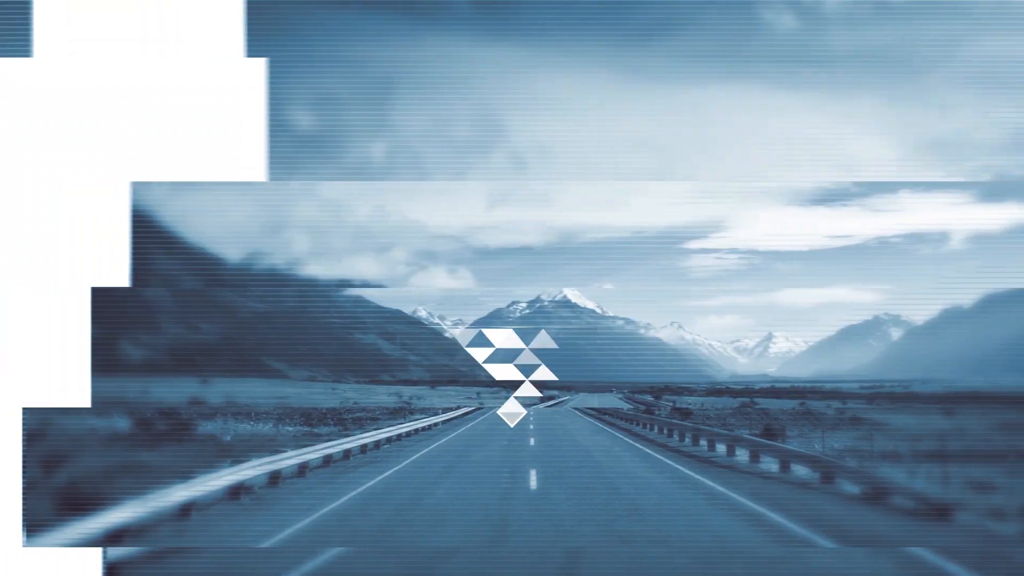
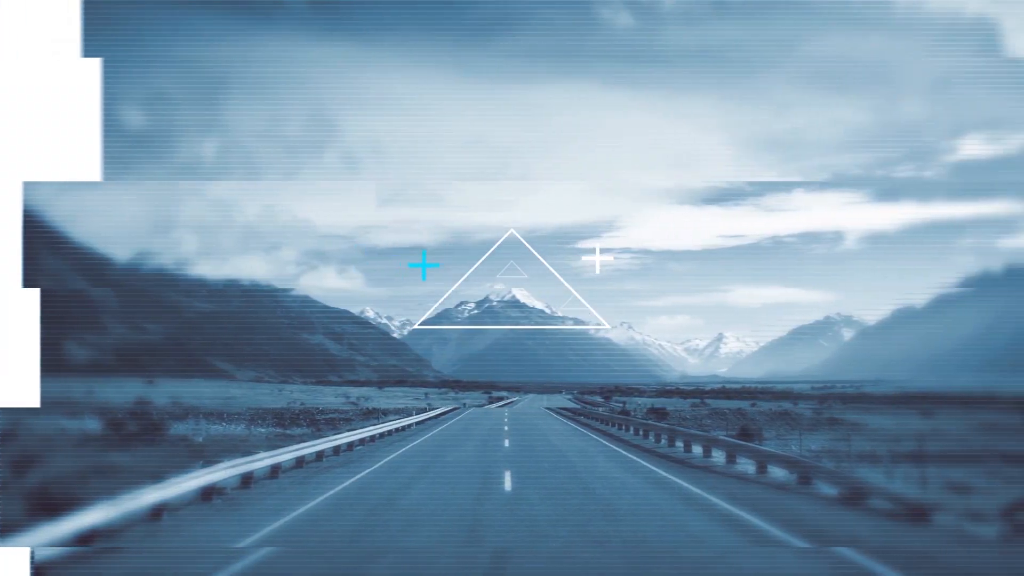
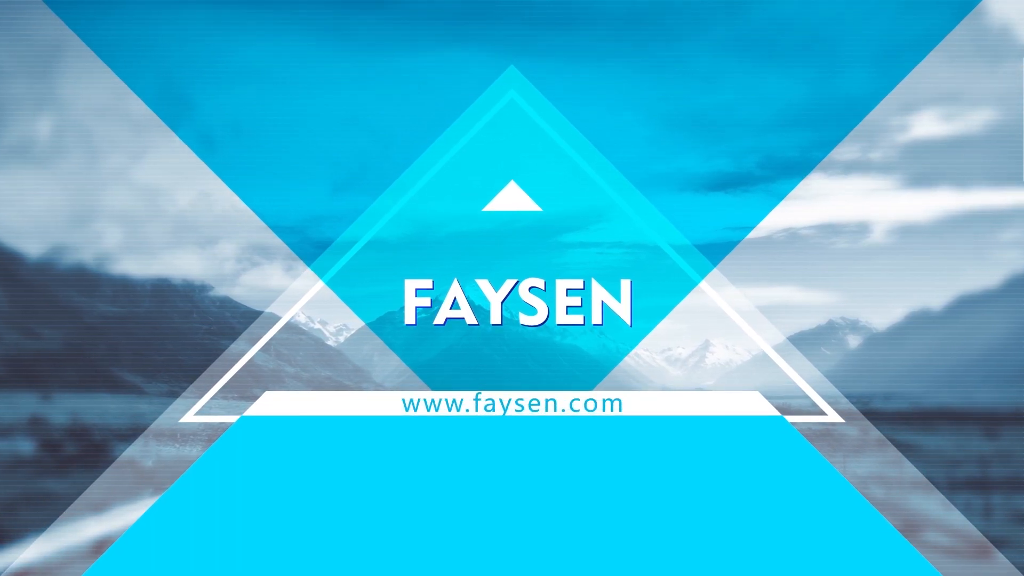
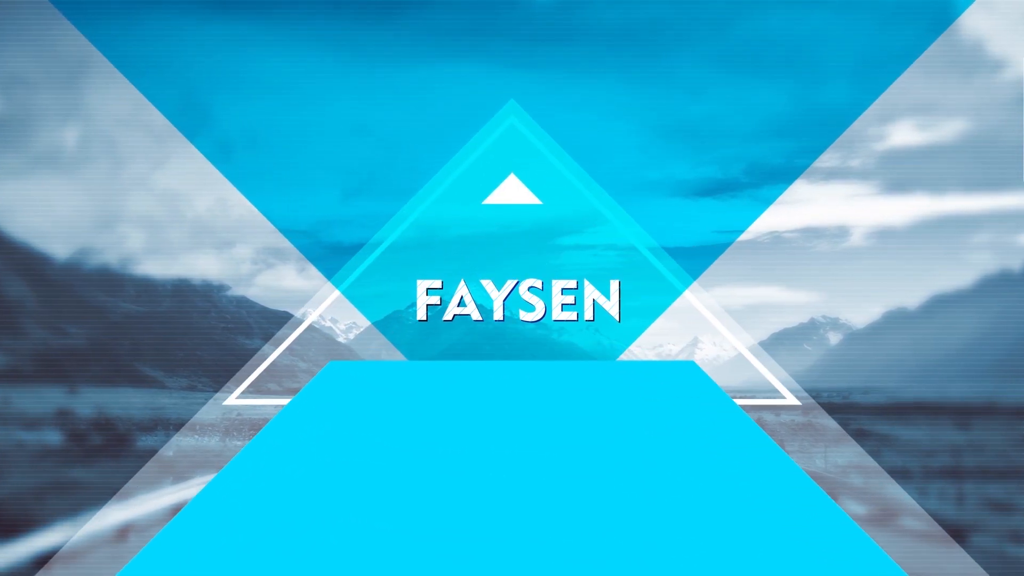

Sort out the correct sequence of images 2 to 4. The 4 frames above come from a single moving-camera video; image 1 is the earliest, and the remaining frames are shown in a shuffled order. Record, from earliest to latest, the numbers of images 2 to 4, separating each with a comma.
2, 4, 3
